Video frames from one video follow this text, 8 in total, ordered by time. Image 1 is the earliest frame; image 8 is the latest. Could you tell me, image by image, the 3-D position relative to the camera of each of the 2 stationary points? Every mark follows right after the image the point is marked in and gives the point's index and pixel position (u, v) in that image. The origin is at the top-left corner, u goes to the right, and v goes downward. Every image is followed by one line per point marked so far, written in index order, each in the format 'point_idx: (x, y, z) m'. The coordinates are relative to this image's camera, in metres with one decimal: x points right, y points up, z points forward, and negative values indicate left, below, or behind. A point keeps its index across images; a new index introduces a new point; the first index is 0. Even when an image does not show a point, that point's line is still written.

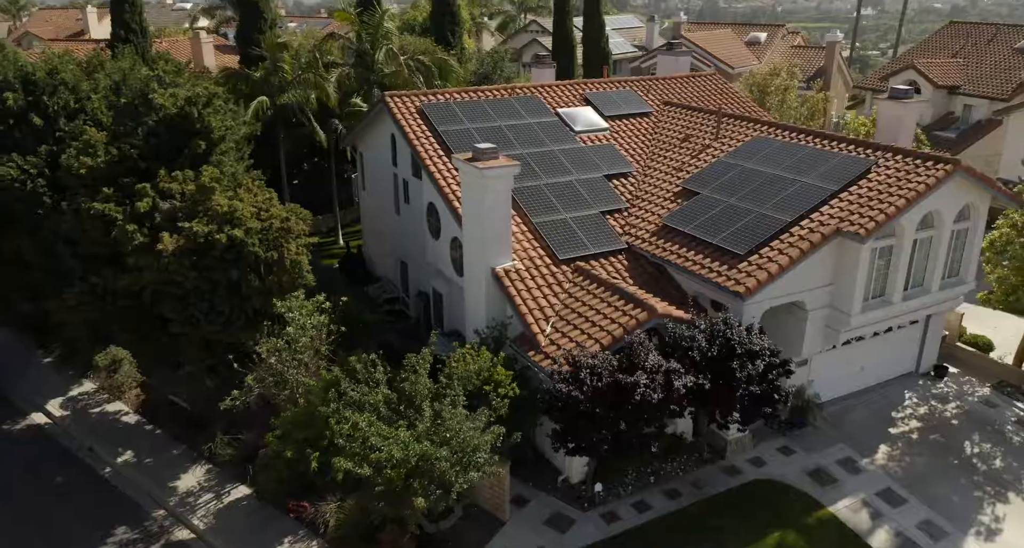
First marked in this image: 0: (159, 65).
0: (-8.1, +4.9, +18.5) m
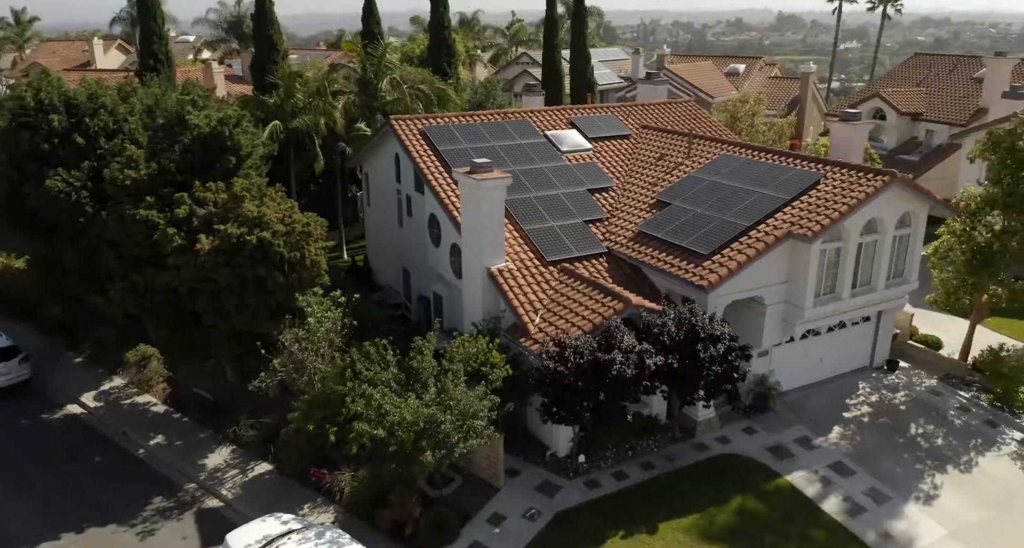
0: (-8.3, +4.8, +20.7) m
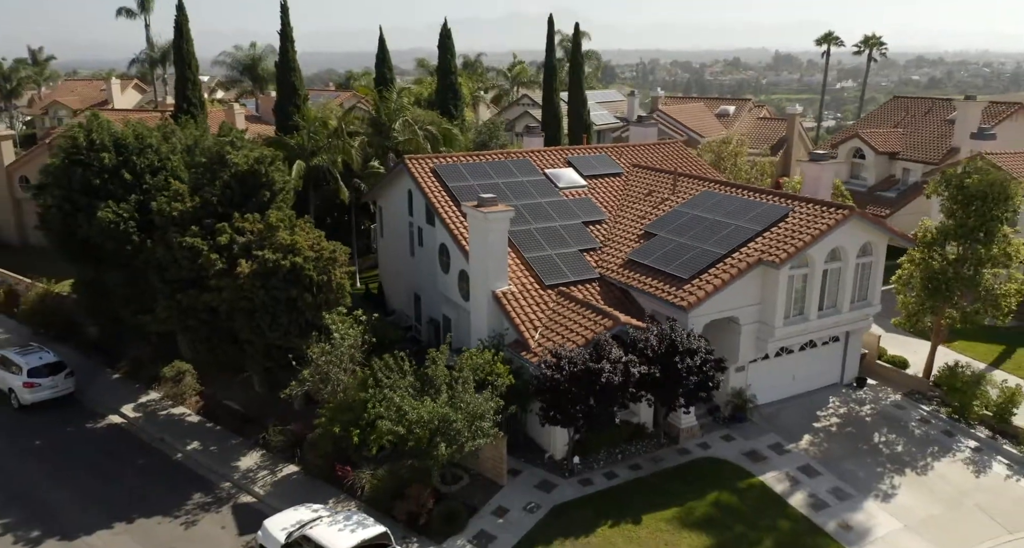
0: (-8.2, +4.1, +23.1) m
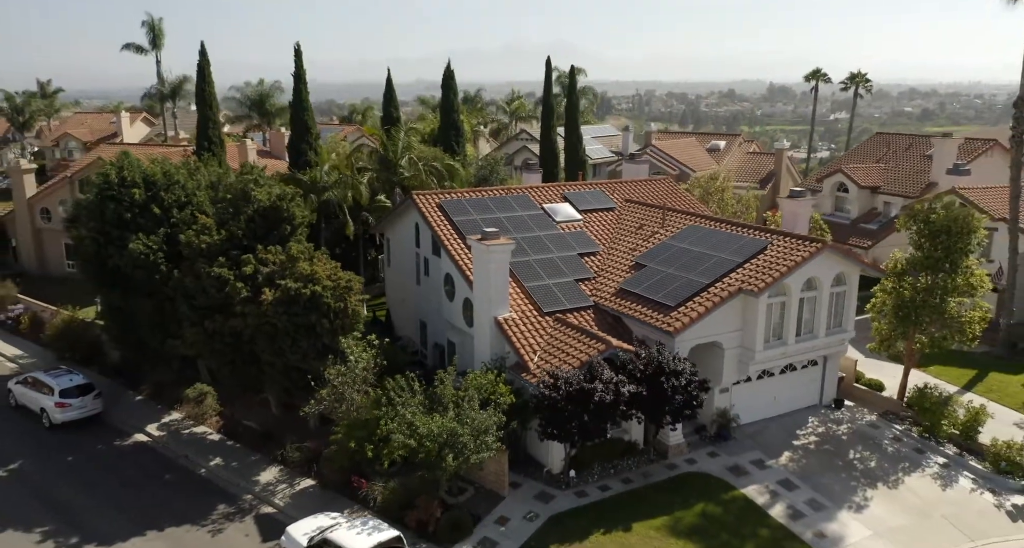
0: (-8.2, +3.3, +24.9) m
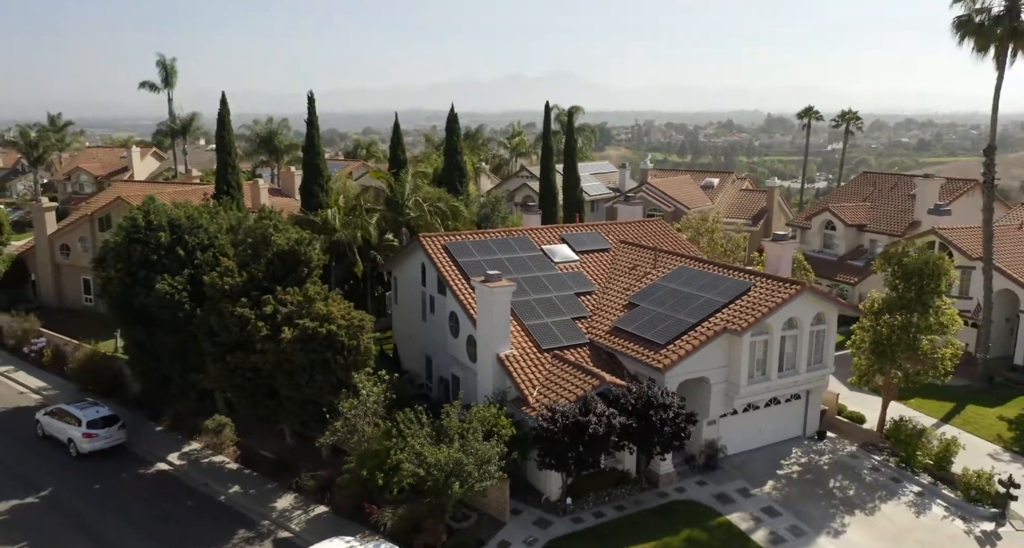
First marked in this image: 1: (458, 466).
0: (-8.2, +2.0, +26.7) m
1: (-1.3, -4.6, +19.3) m
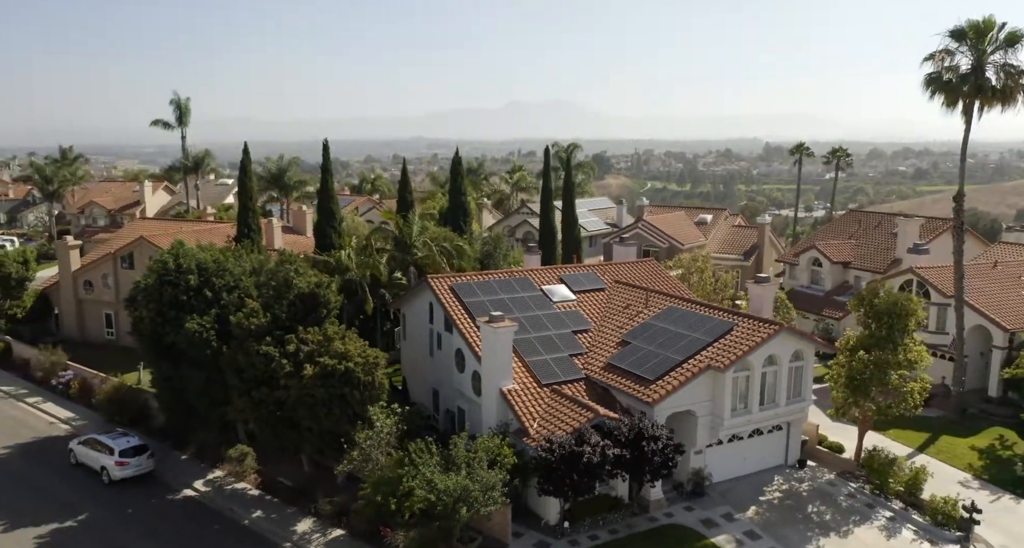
0: (-8.1, +0.6, +28.9) m
1: (-1.2, -5.8, +21.3) m
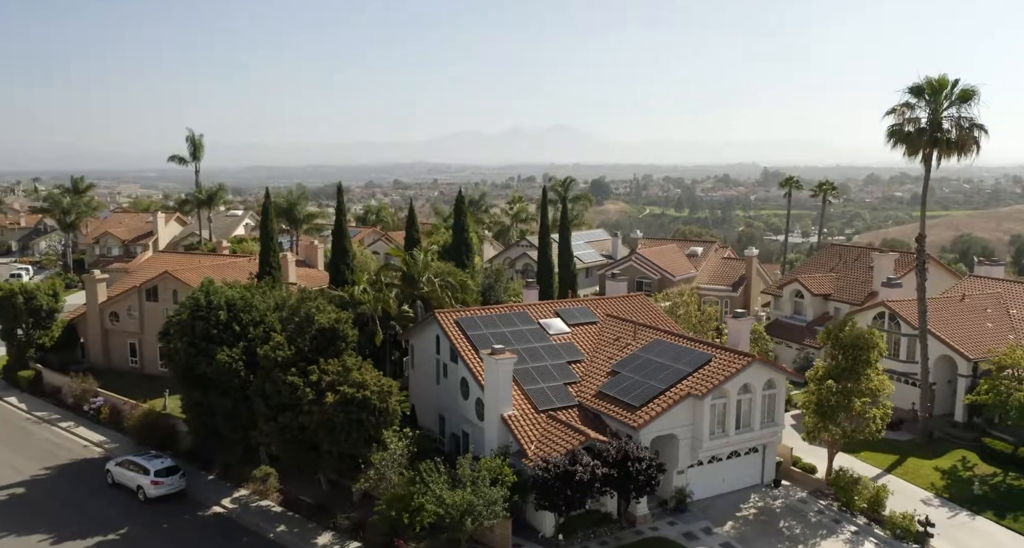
0: (-8.1, -0.8, +31.8) m
1: (-1.2, -7.0, +24.0) m
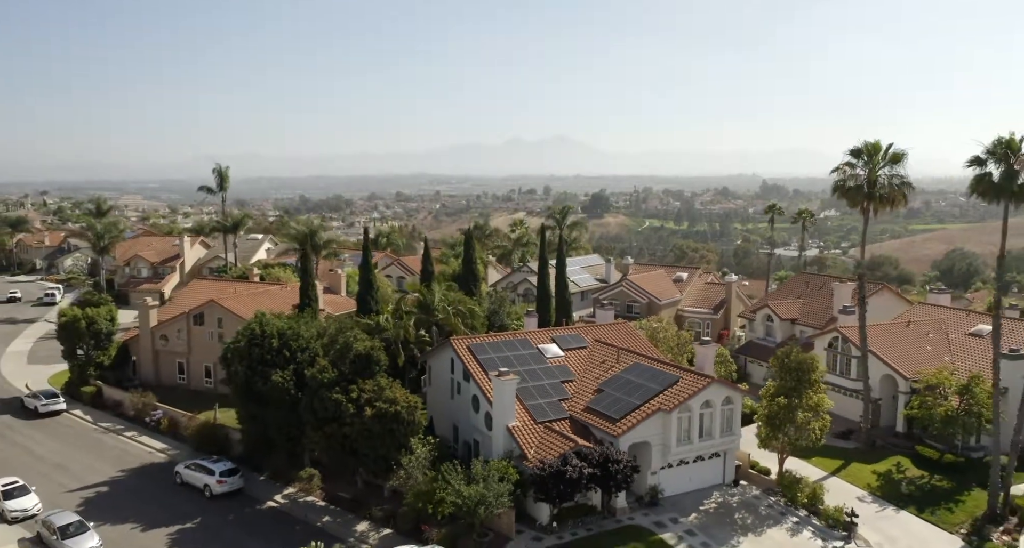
0: (-8.0, -2.4, +38.1) m
1: (-1.1, -8.5, +30.3) m
